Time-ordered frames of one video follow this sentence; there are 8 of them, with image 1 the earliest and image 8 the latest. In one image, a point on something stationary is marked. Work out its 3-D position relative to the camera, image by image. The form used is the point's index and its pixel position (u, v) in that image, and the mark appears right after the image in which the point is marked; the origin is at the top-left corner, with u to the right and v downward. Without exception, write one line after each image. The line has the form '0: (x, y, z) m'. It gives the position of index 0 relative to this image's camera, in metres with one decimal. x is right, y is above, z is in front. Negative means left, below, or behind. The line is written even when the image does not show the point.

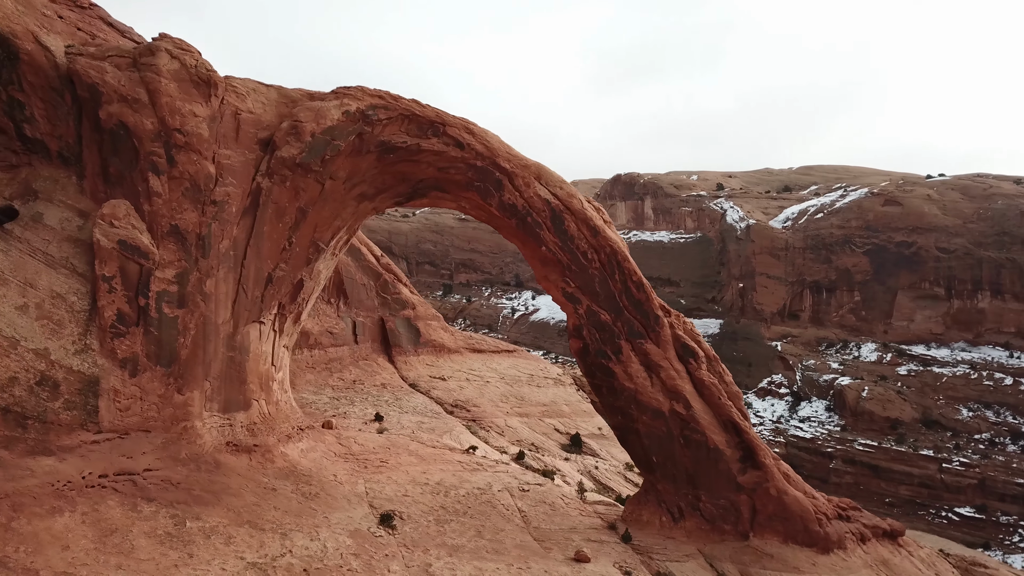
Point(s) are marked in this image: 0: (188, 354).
0: (-3.0, -0.6, +7.3) m
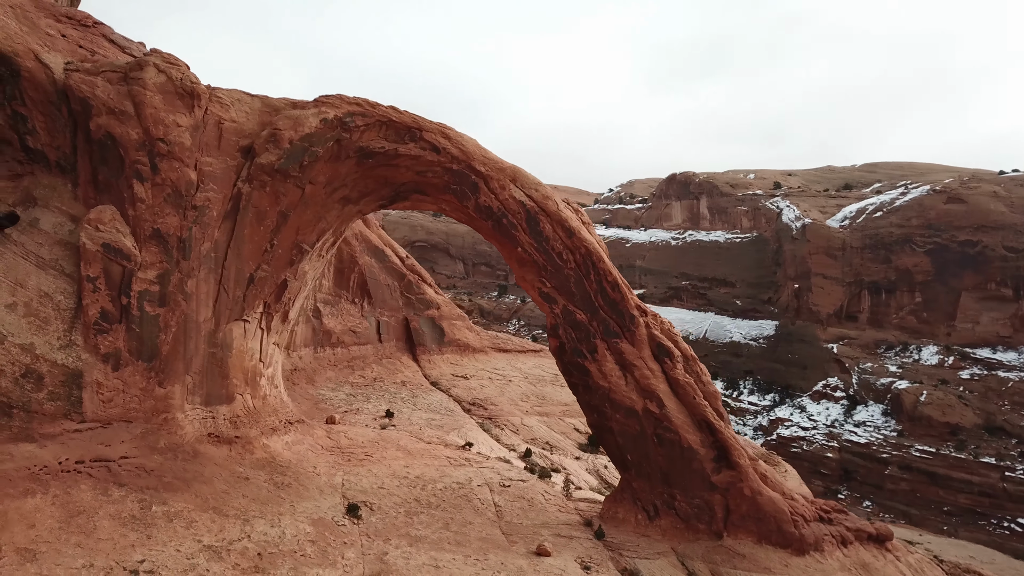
0: (-3.3, -0.6, +7.8) m
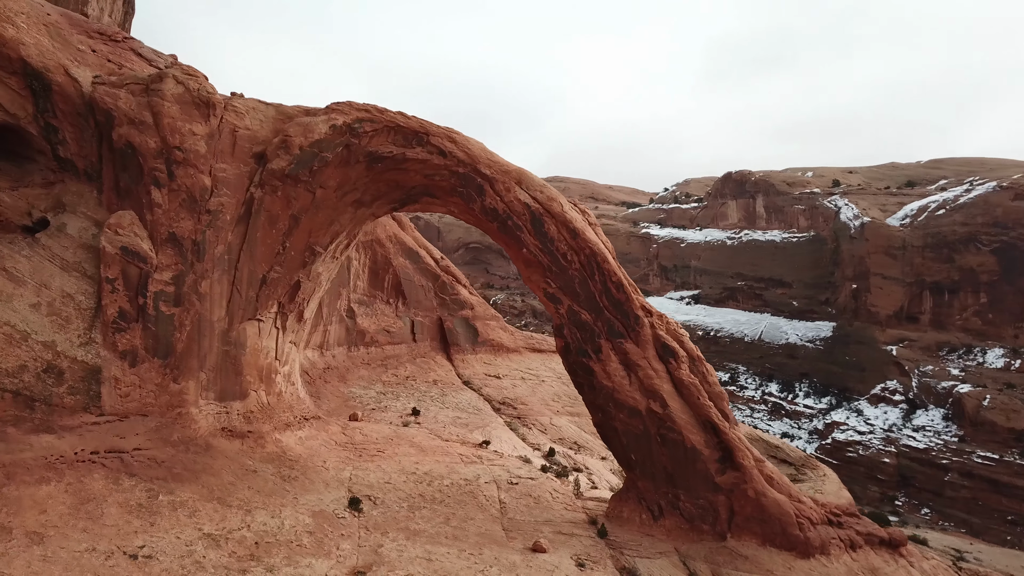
0: (-3.3, -0.6, +8.2) m
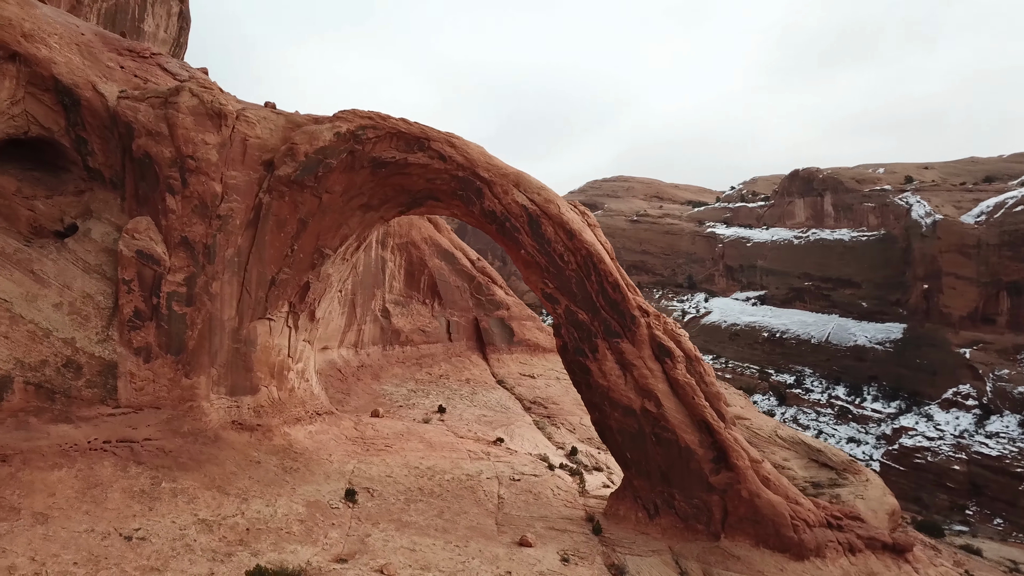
0: (-3.4, -0.6, +8.7) m
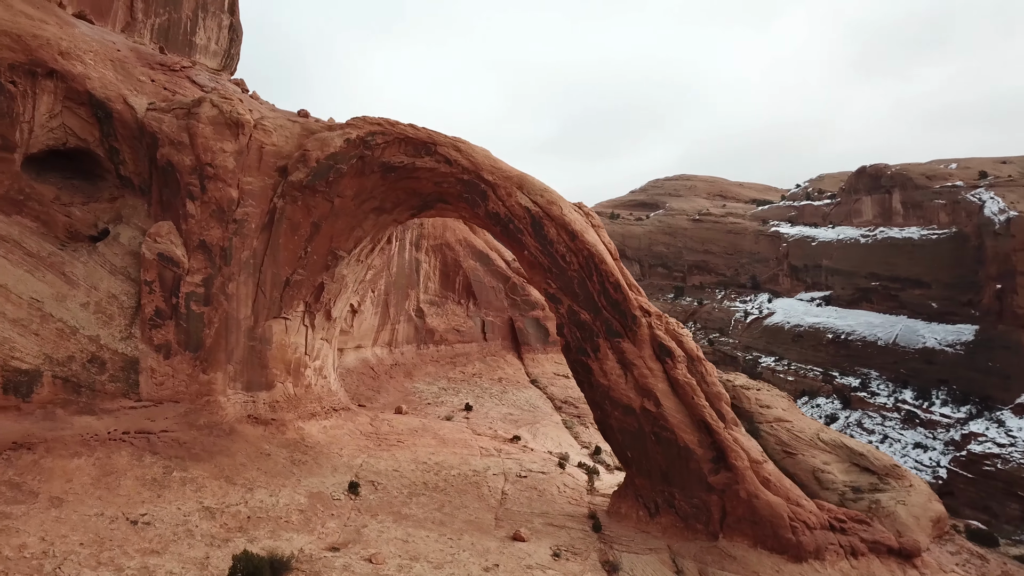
0: (-3.4, -0.6, +9.2) m
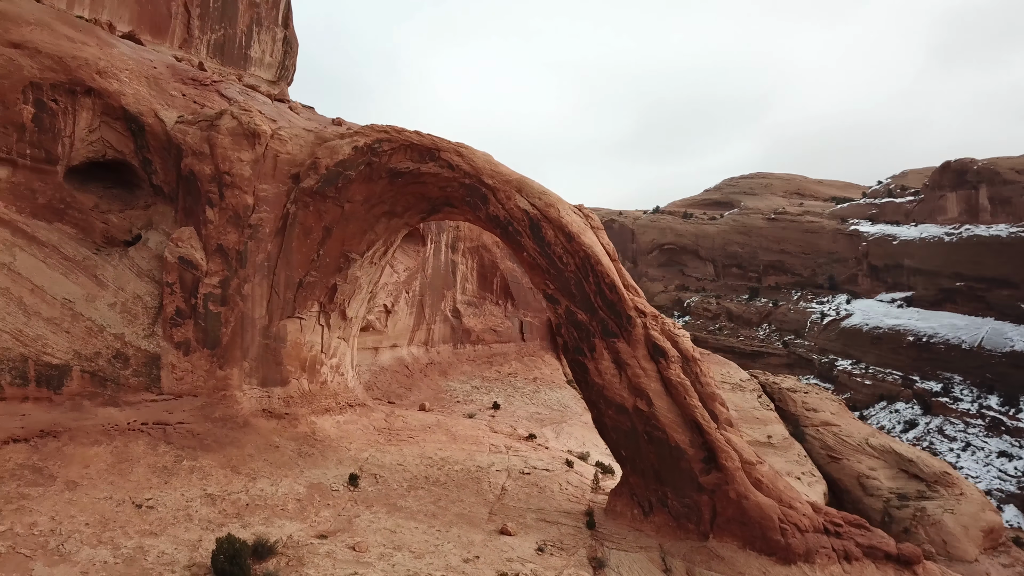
0: (-3.4, -0.6, +9.8) m
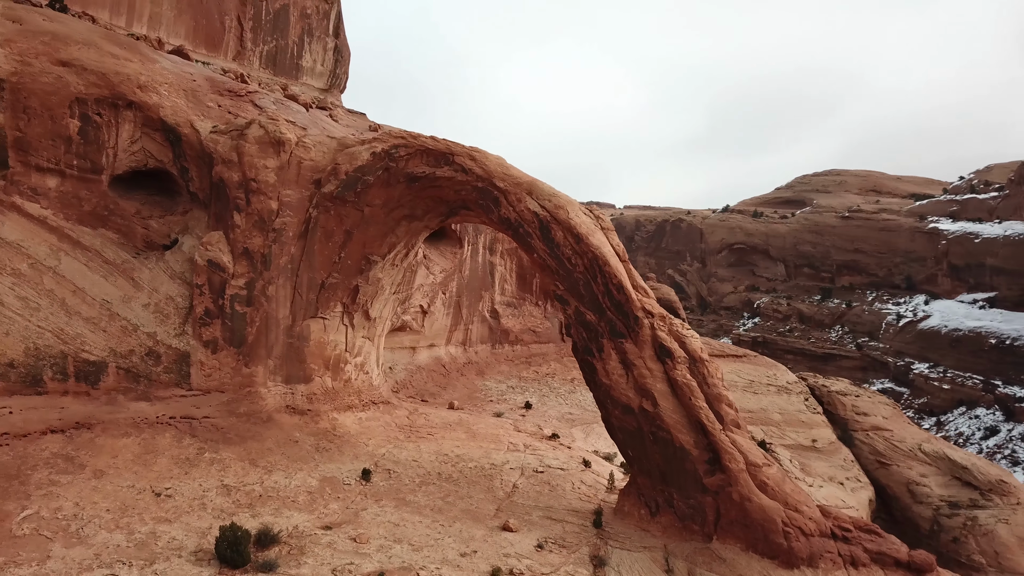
0: (-3.3, -0.7, +10.2) m
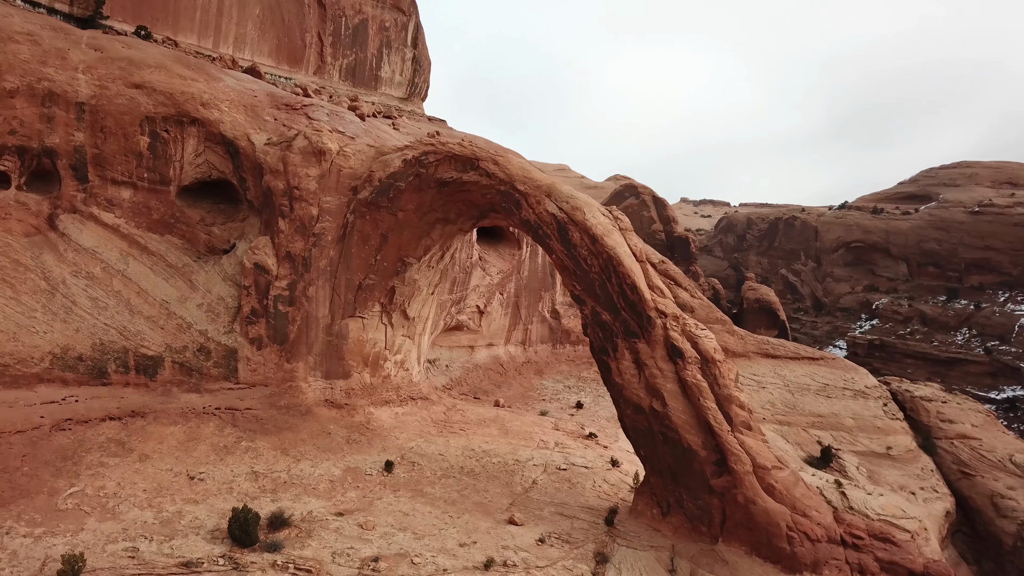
0: (-2.9, -0.7, +10.9) m
